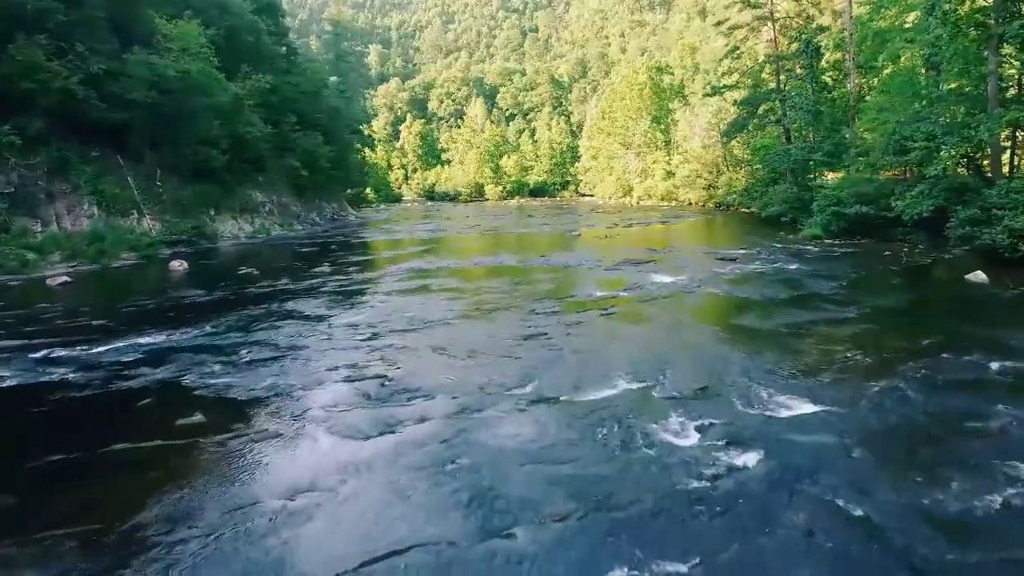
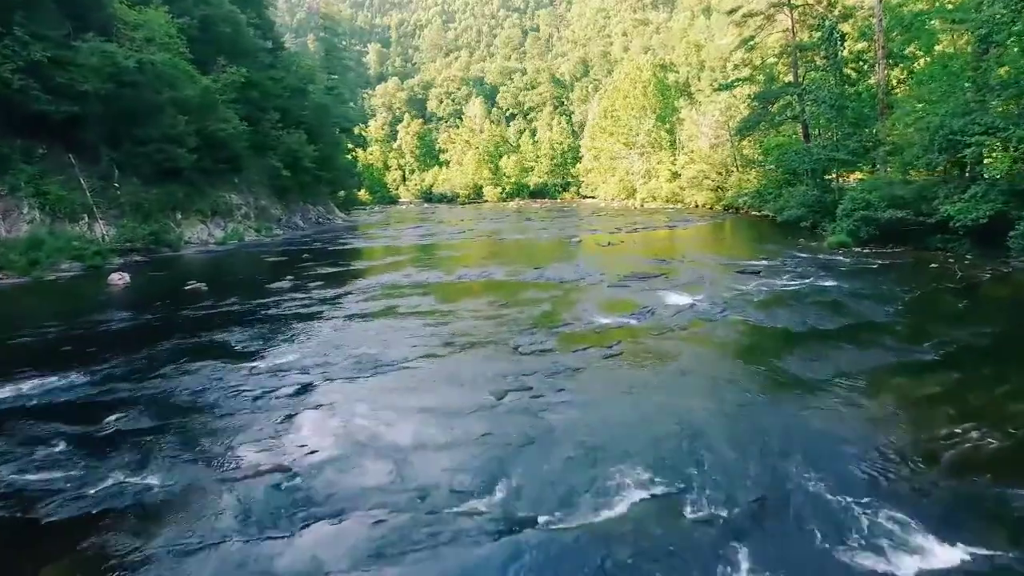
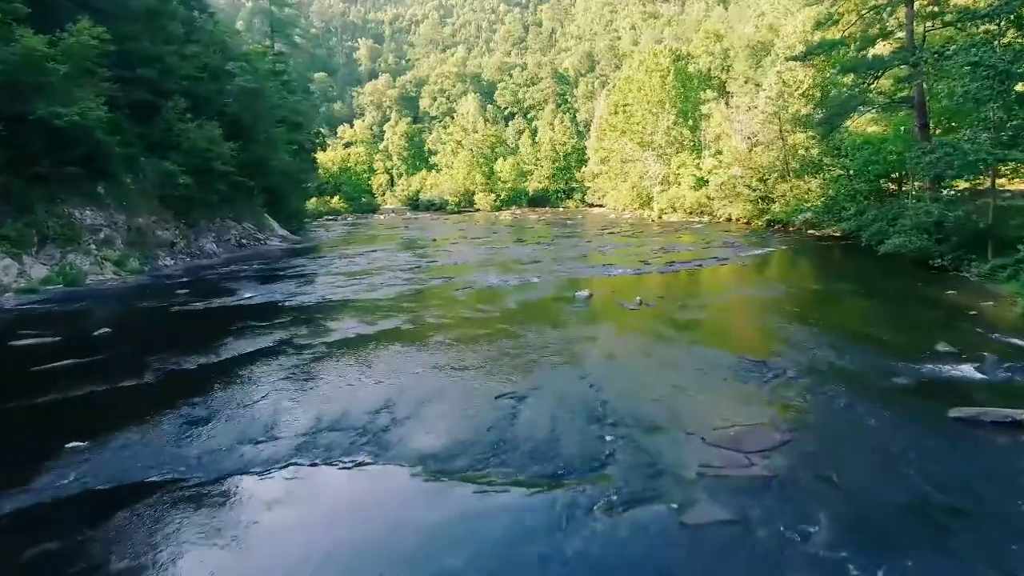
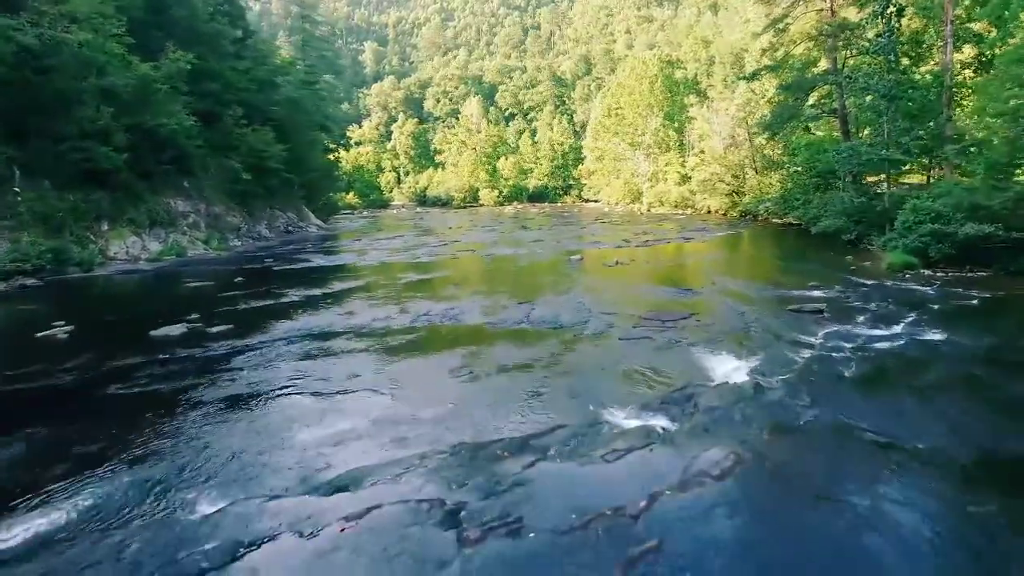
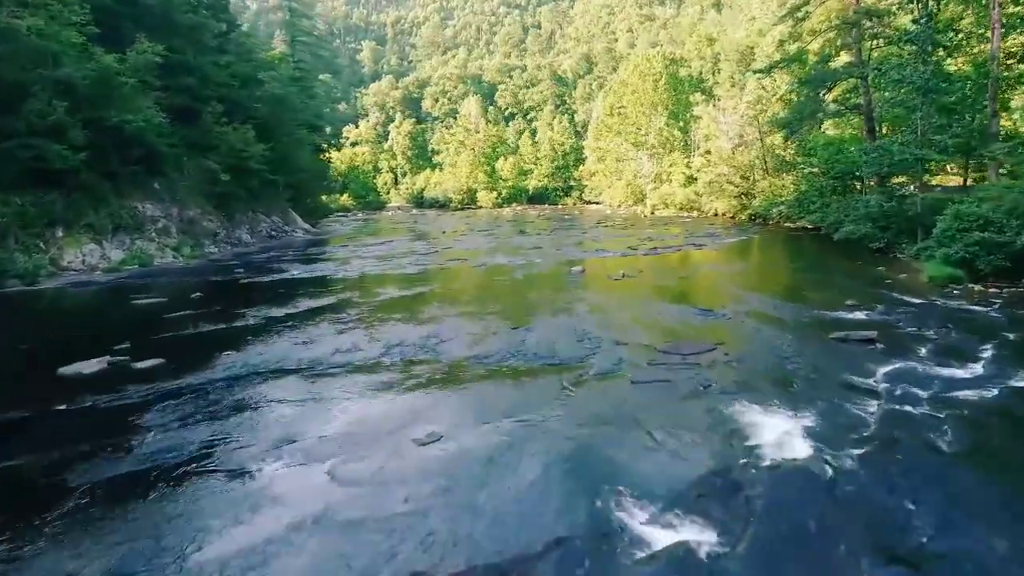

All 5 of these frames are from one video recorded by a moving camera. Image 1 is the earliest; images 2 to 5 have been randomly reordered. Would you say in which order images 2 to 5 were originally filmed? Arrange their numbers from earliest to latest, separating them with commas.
2, 4, 5, 3
